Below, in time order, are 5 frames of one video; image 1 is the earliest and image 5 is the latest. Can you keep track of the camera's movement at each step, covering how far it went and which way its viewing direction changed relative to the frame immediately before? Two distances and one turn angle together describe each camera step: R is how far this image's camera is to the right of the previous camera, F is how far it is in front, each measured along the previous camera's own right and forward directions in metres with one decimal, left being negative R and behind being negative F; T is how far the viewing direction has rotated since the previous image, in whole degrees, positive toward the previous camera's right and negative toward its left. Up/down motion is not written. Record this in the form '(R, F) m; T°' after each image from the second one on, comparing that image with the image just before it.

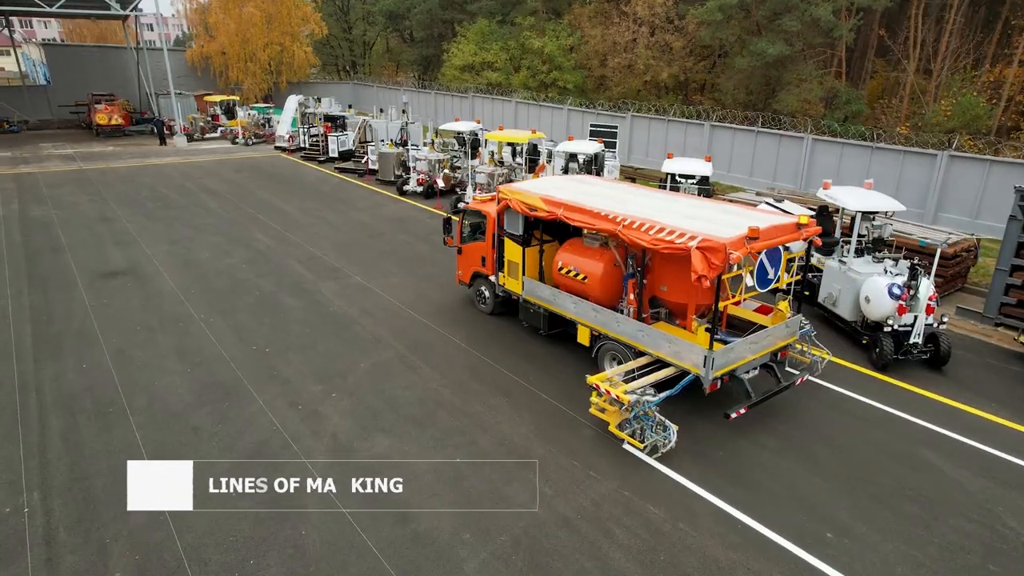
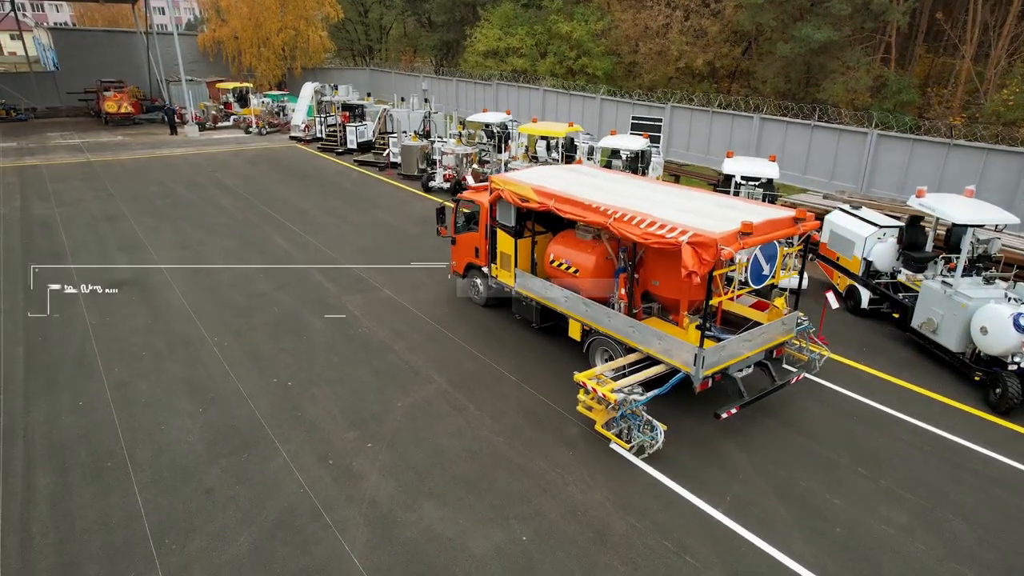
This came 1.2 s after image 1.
(-0.7, +1.4) m; -1°
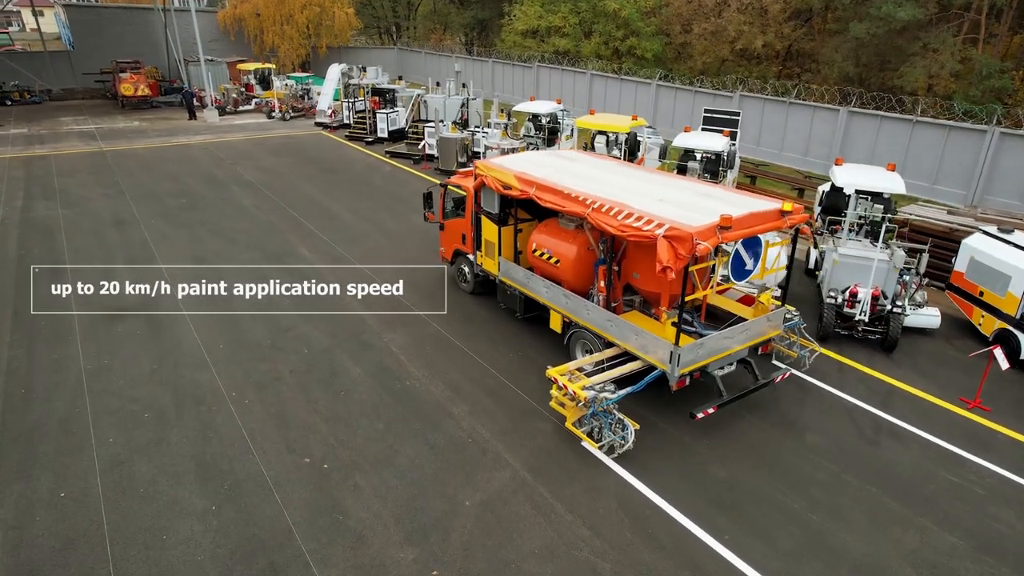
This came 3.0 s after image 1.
(-0.9, +2.0) m; -2°
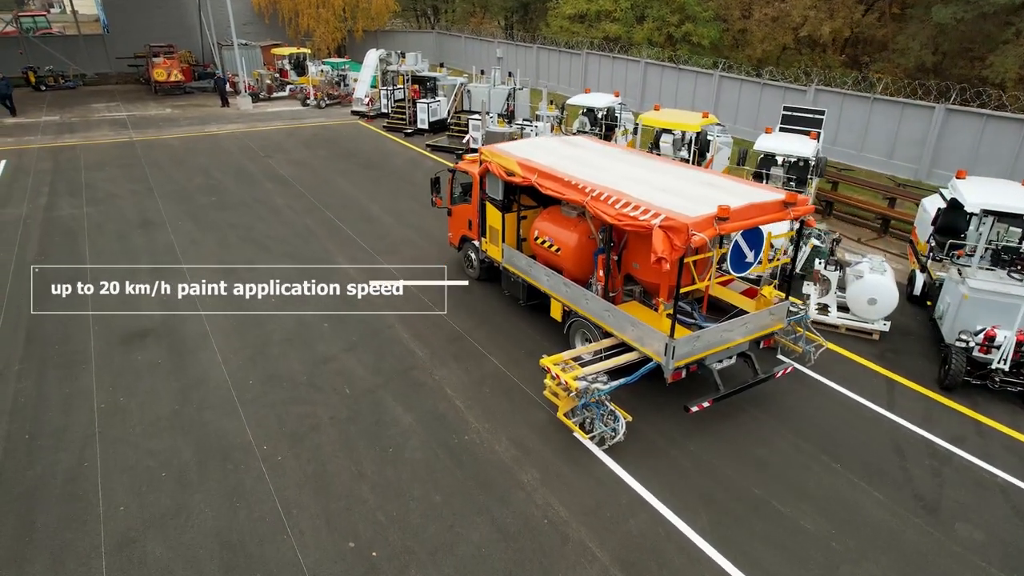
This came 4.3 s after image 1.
(-0.6, +1.4) m; -2°
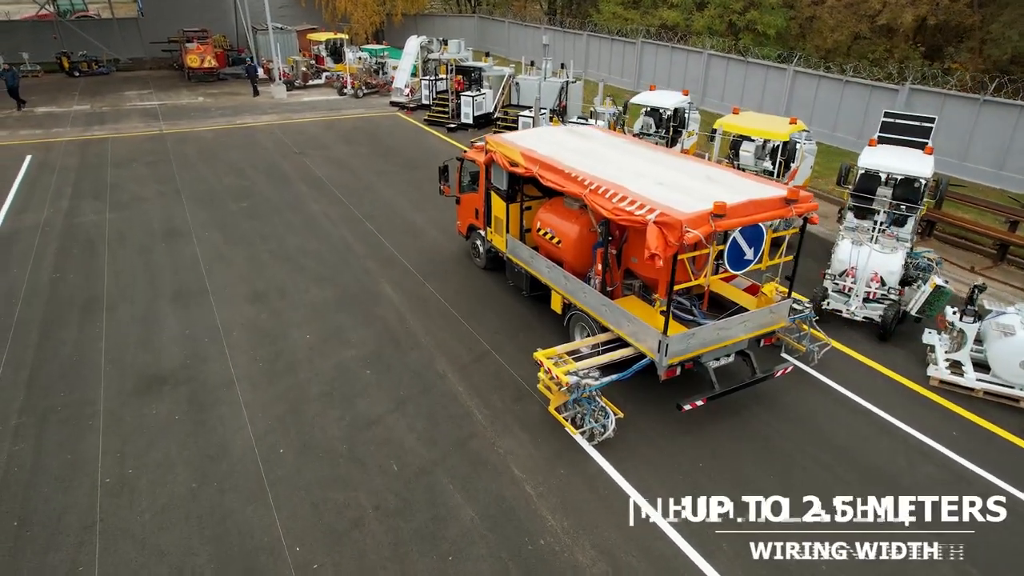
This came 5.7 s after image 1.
(-0.6, +1.5) m; -3°
